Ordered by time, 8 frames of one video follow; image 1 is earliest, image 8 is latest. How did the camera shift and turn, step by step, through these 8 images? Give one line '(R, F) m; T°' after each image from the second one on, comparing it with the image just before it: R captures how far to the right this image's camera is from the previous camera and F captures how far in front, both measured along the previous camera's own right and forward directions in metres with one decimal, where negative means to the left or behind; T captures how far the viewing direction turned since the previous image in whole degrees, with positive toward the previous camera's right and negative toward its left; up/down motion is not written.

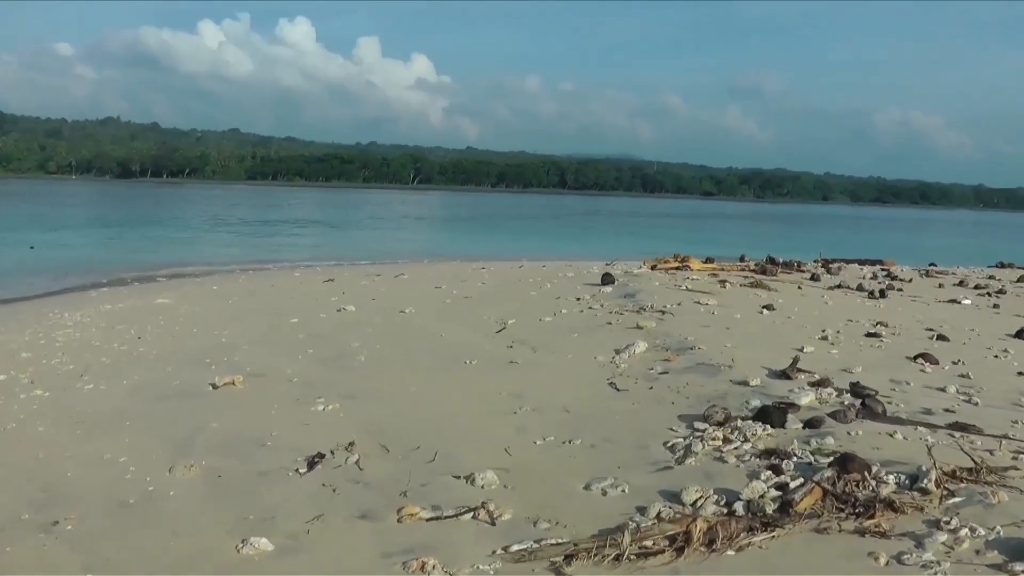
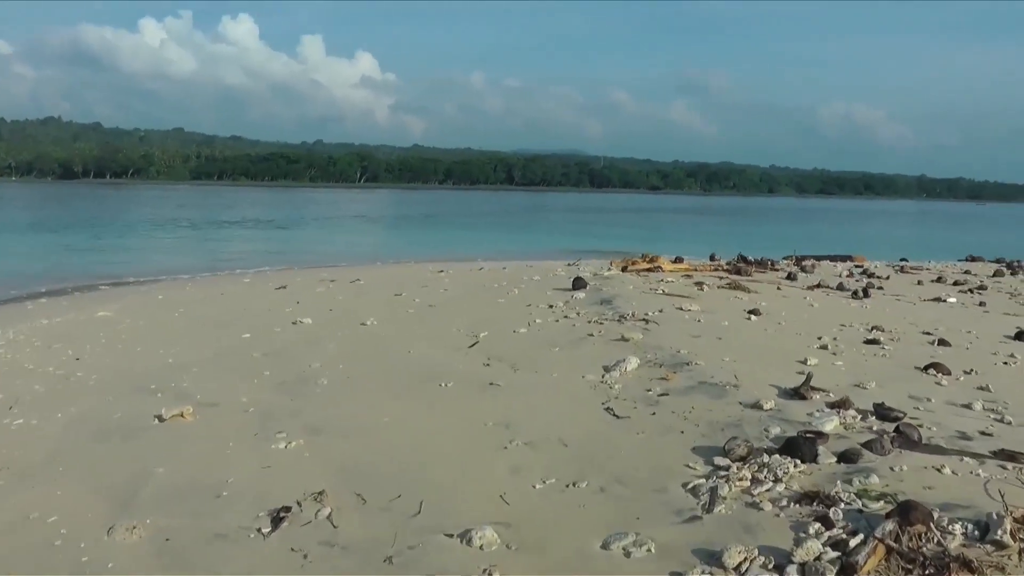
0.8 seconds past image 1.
(-0.2, +0.7) m; +3°
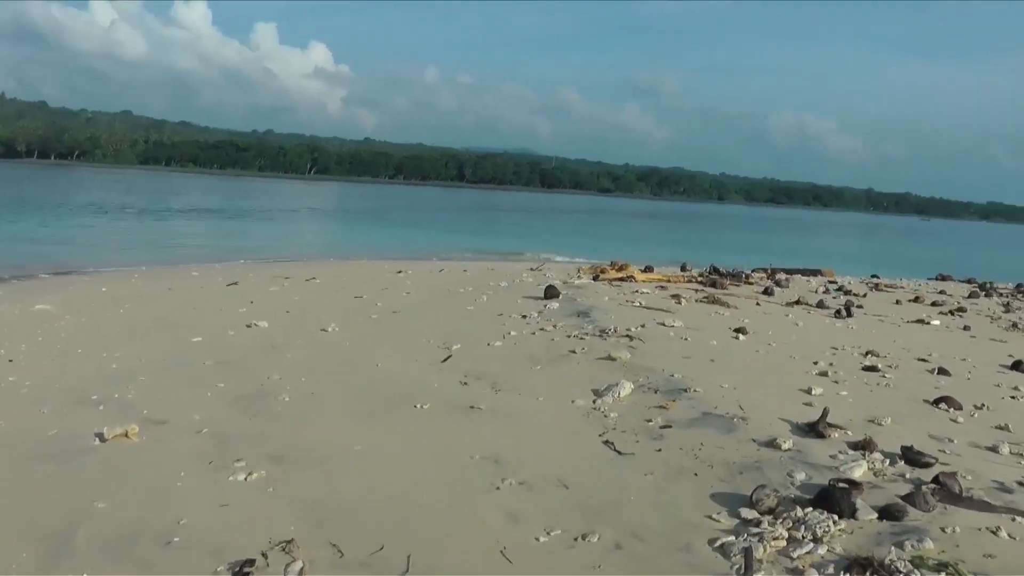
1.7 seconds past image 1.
(-0.2, +0.6) m; +3°
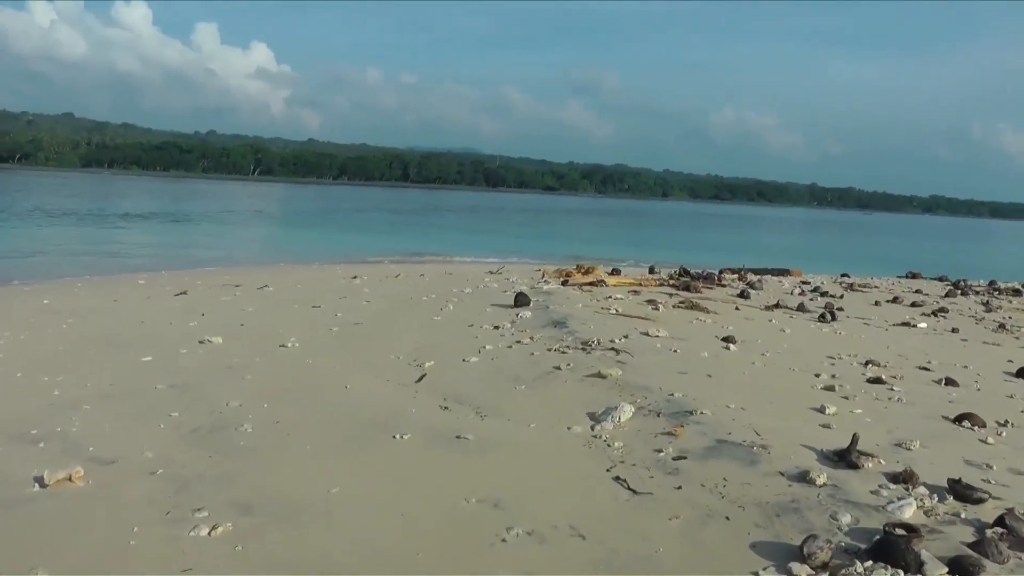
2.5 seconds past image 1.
(-0.2, +0.6) m; +3°
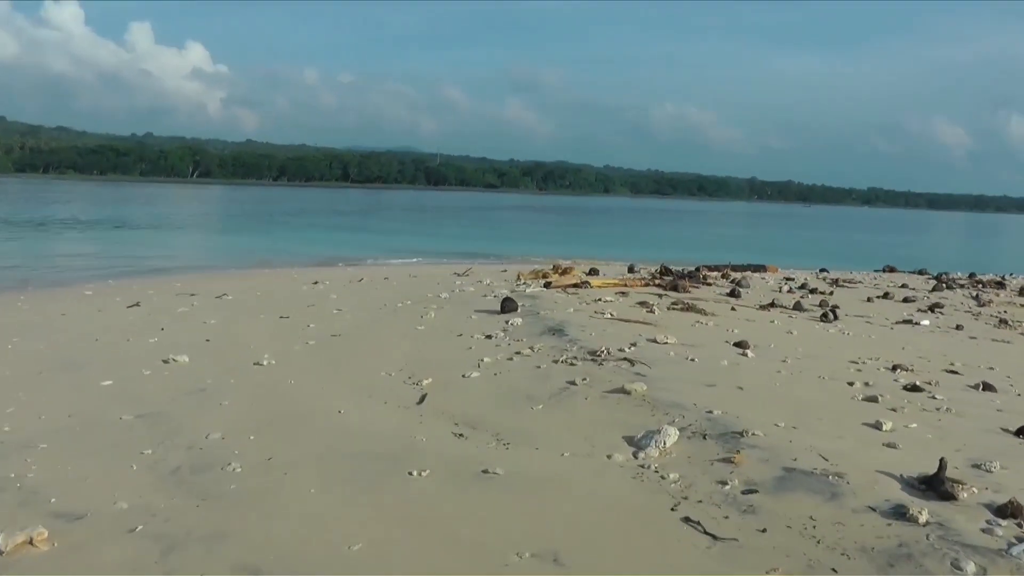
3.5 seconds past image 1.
(-0.4, +0.7) m; +3°
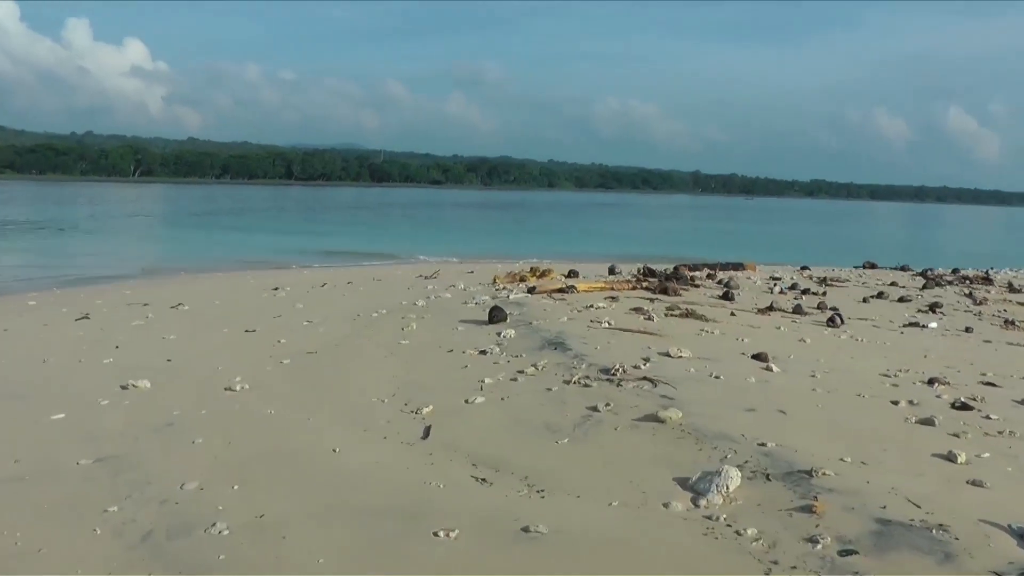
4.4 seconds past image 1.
(-0.3, +0.7) m; +3°
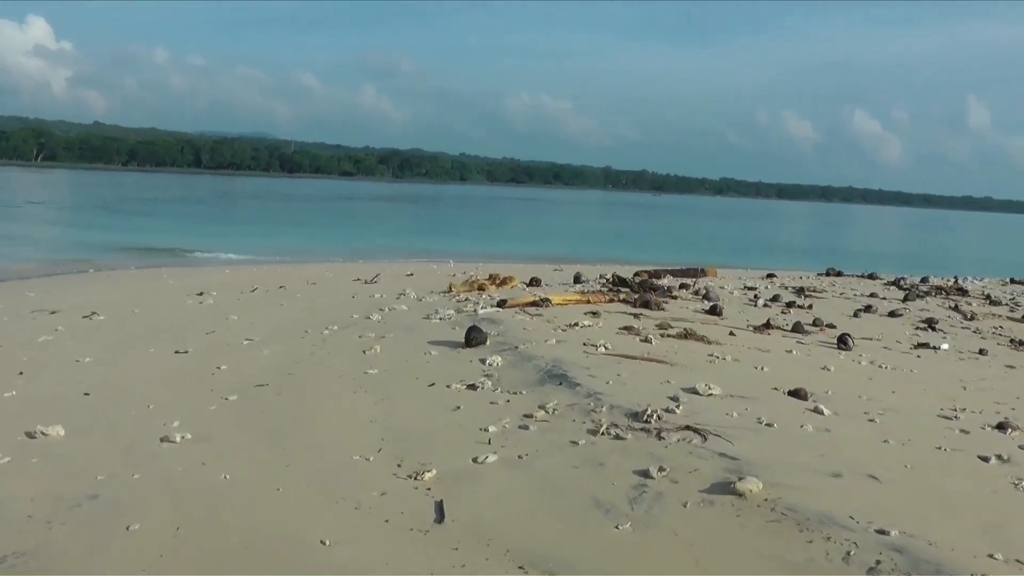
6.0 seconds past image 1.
(-0.5, +1.2) m; +4°
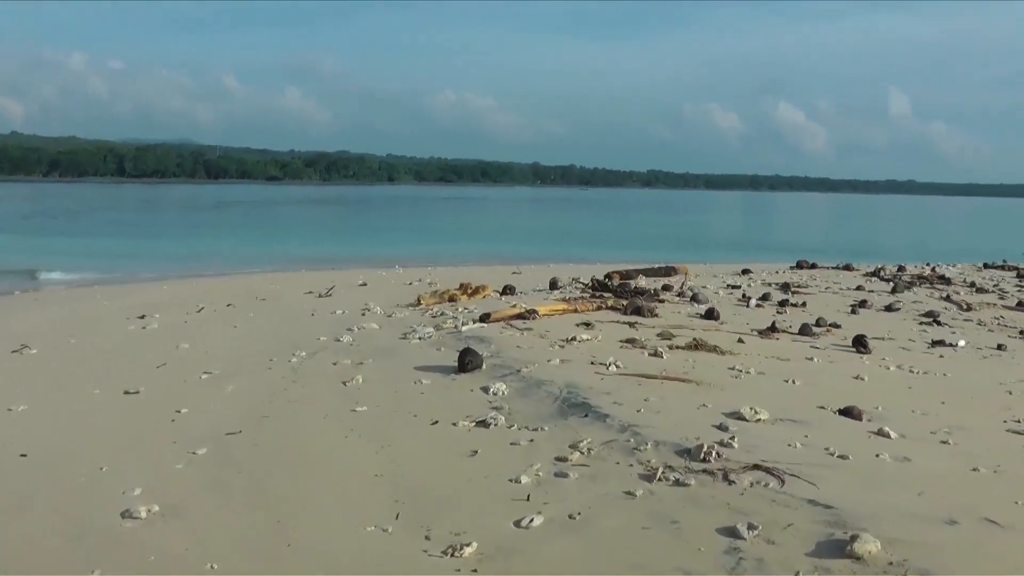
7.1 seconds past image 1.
(-0.4, +0.8) m; +3°
